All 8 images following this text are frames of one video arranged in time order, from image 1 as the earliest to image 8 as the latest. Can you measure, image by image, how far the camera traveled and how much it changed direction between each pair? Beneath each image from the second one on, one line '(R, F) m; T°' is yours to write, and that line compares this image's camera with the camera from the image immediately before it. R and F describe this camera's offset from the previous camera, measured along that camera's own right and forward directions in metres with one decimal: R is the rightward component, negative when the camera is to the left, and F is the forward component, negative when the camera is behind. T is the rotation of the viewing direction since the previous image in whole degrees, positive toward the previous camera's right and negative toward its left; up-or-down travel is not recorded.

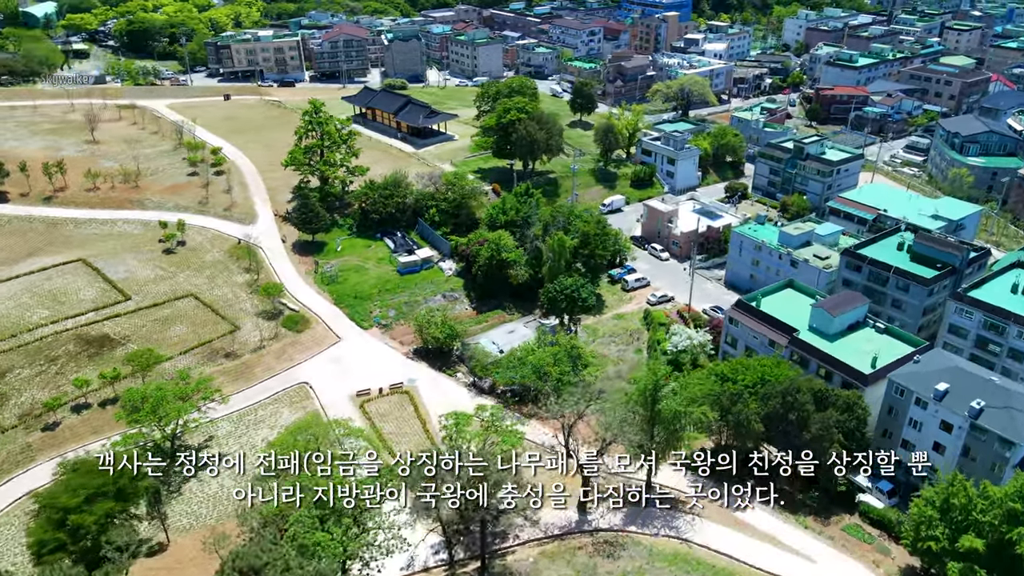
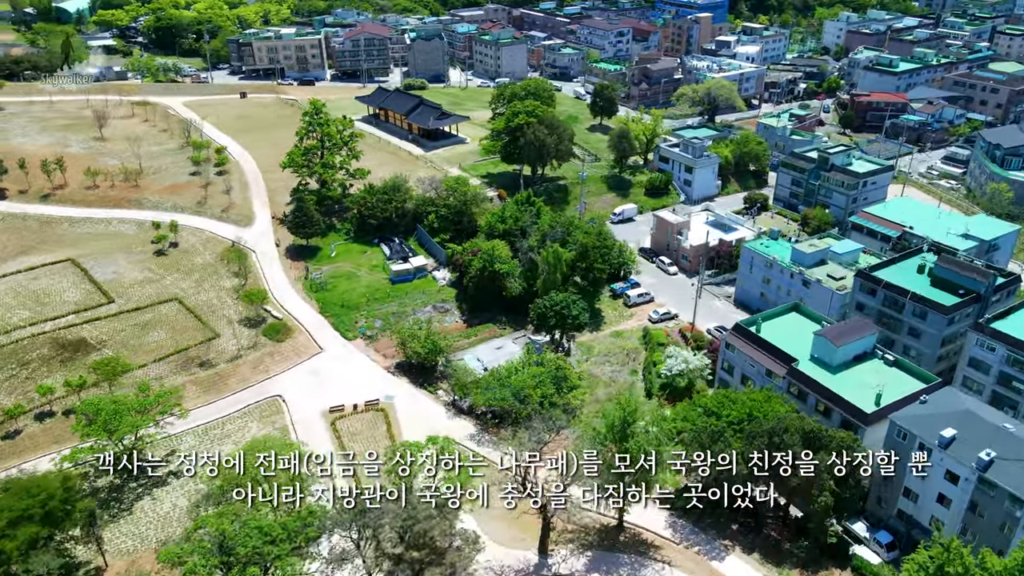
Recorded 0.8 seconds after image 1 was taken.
(+2.7, +2.1) m; -3°
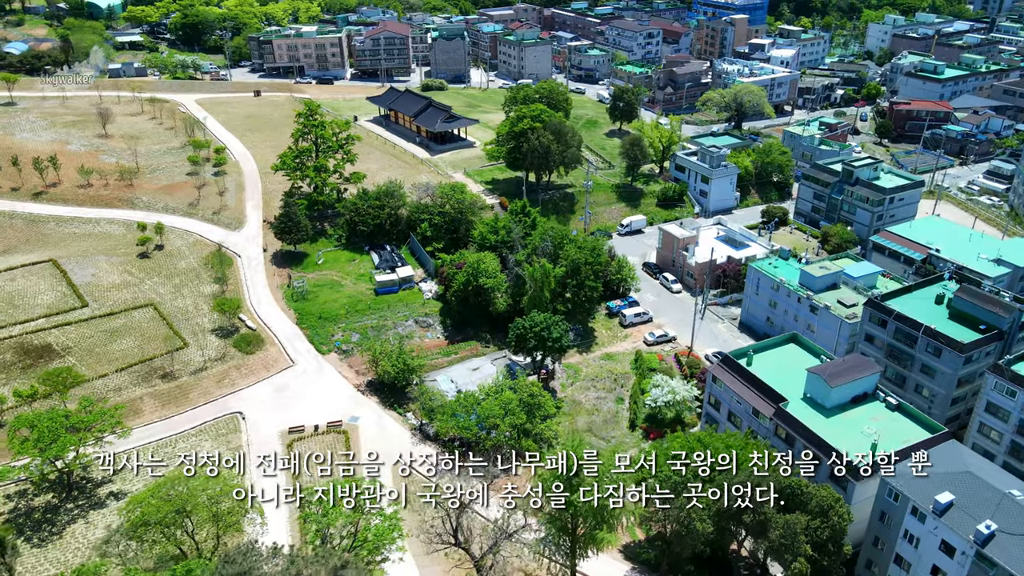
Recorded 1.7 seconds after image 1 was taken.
(+3.1, +2.6) m; -3°
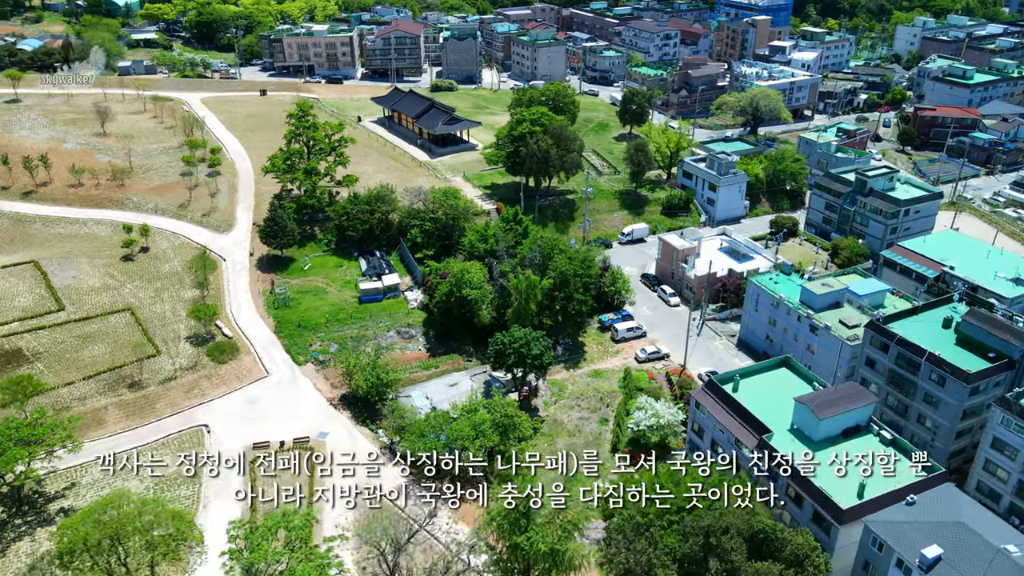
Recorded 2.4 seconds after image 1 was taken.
(+2.2, +1.8) m; -2°
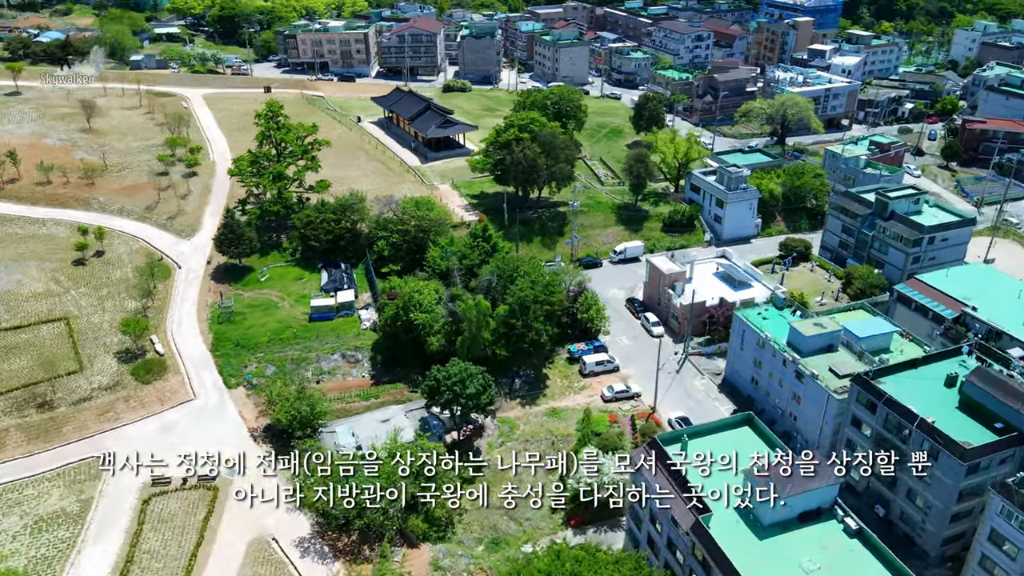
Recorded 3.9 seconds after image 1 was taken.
(+4.8, +4.1) m; -4°
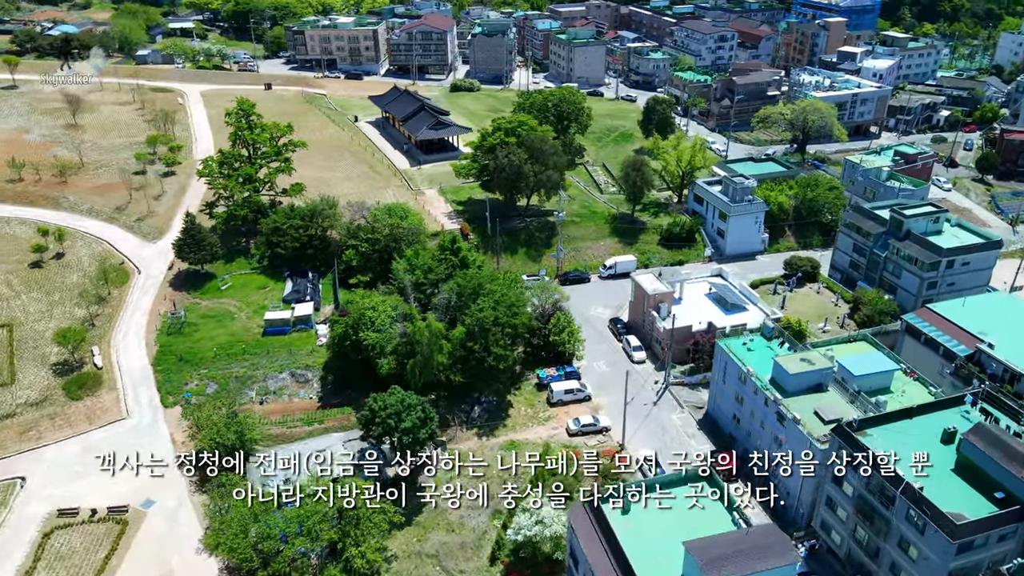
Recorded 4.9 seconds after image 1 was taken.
(+3.5, +3.2) m; -3°
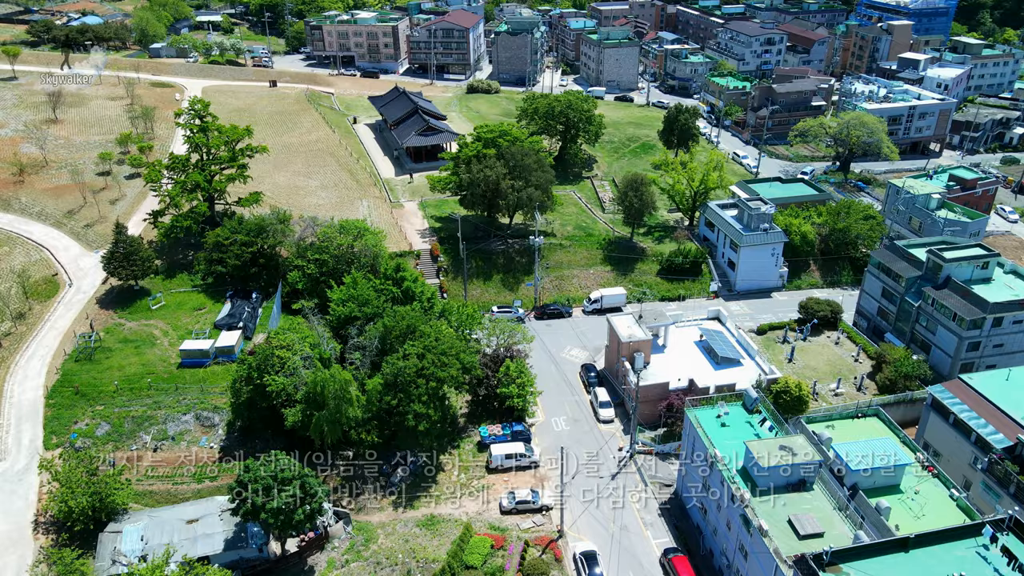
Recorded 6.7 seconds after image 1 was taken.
(+4.9, +5.7) m; -5°
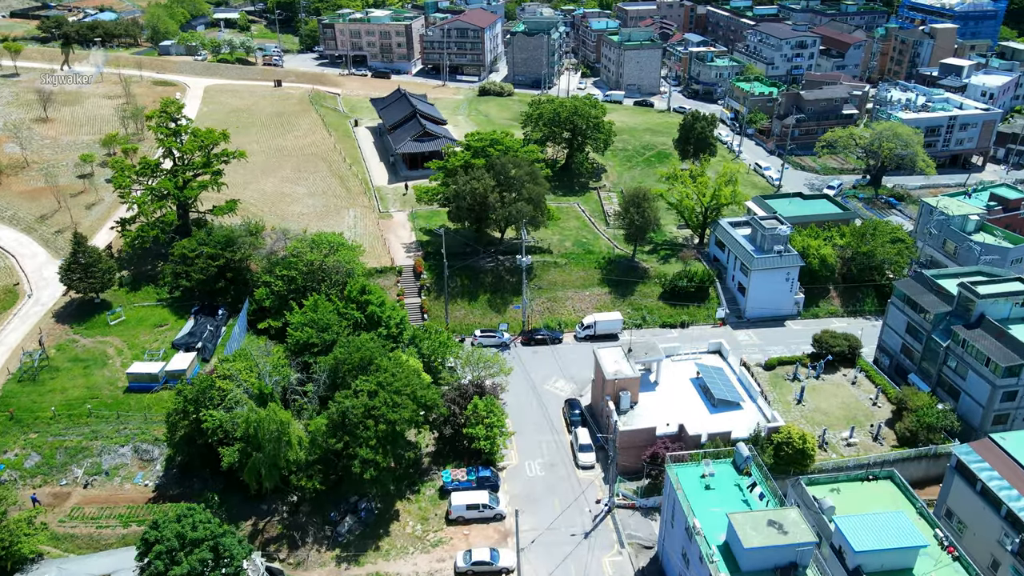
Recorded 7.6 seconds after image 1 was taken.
(+2.4, +3.2) m; -3°
